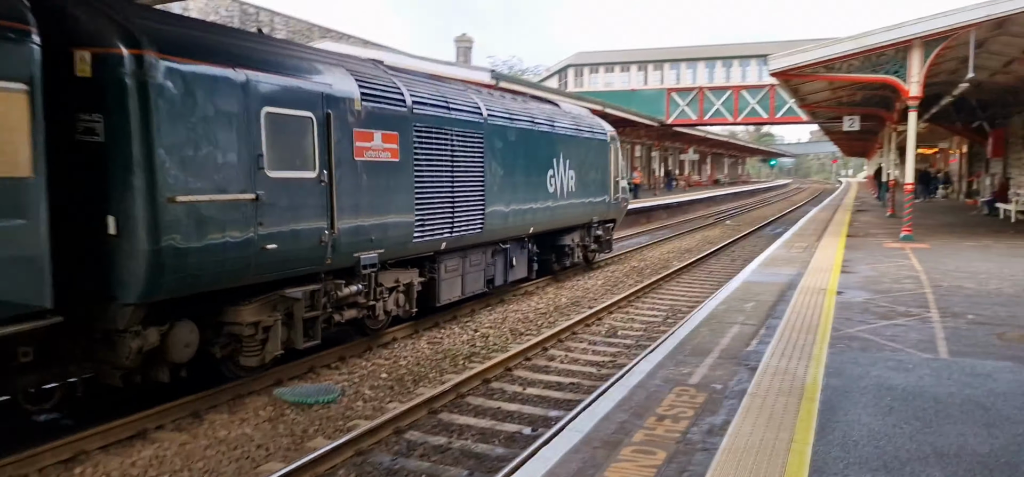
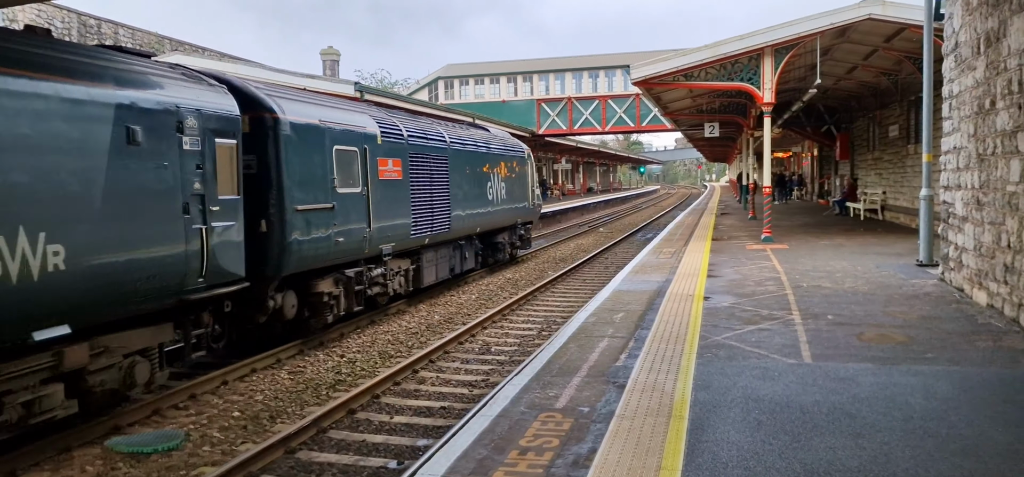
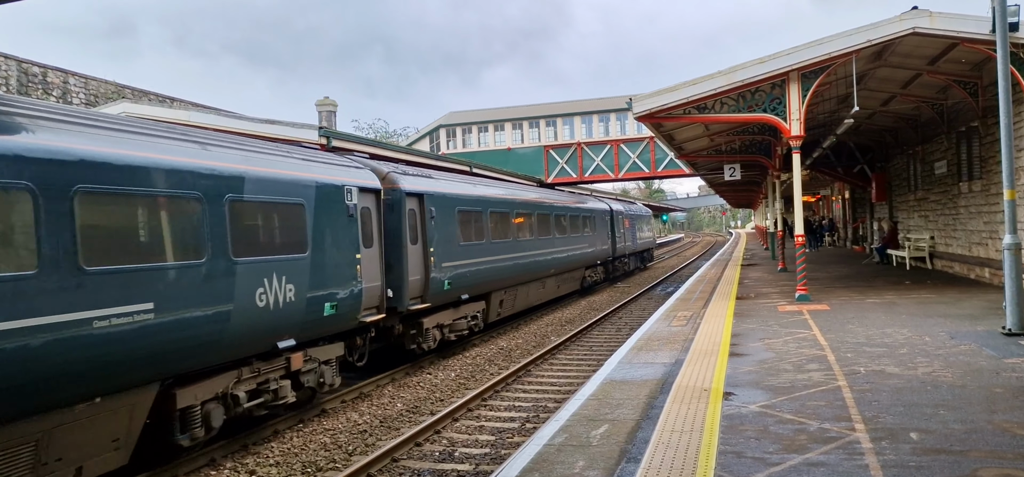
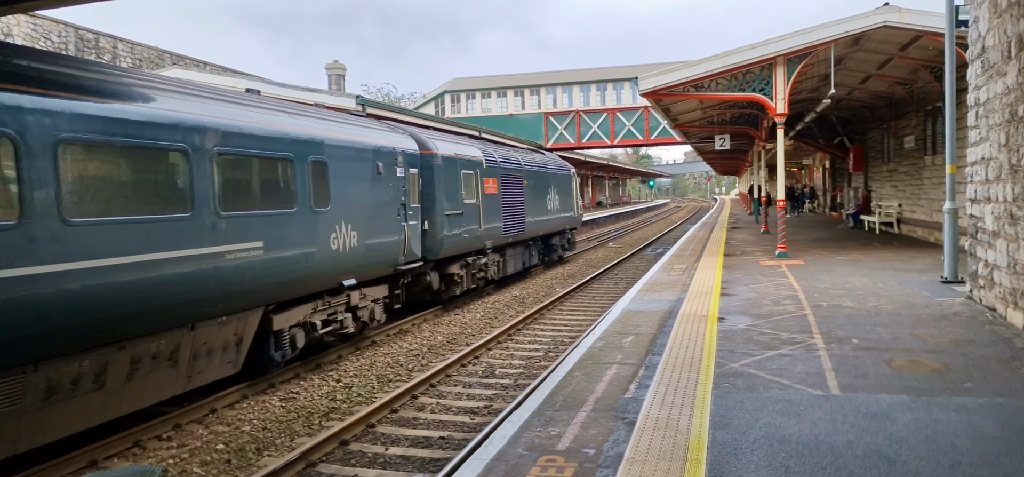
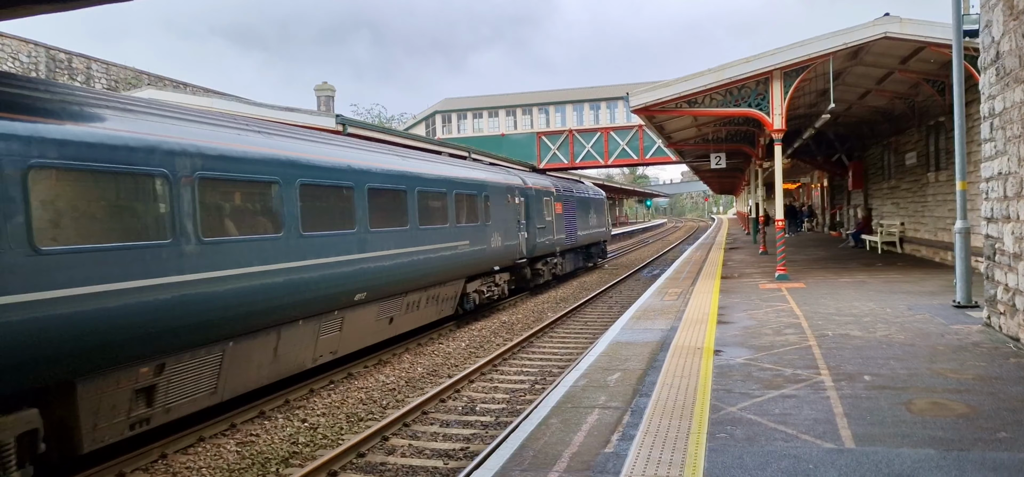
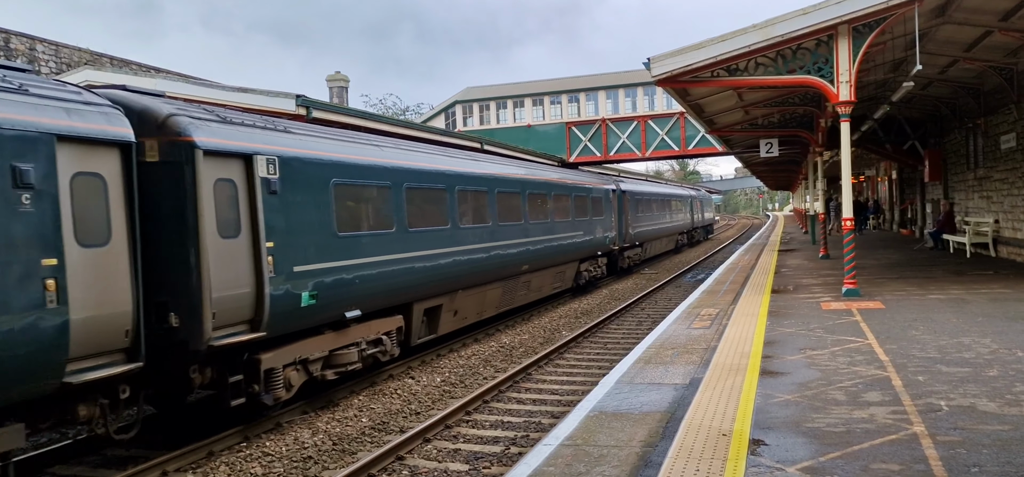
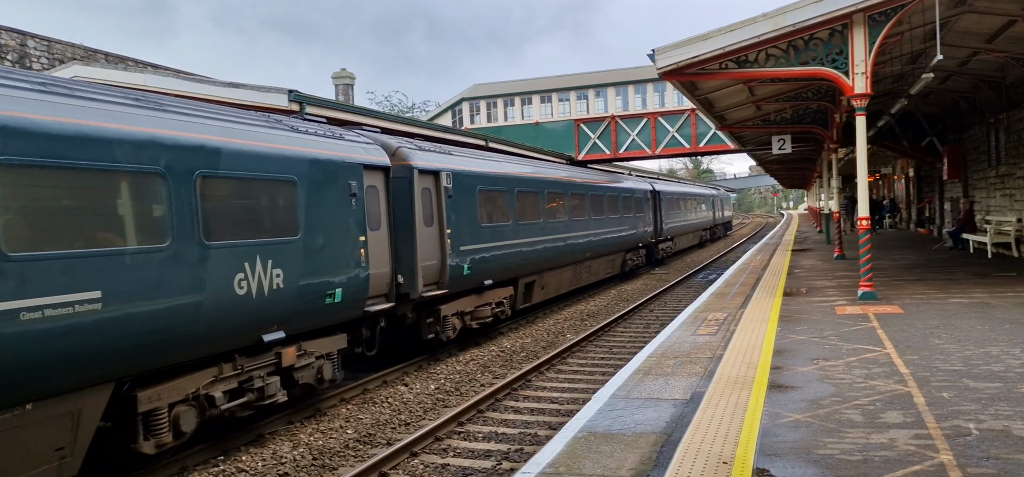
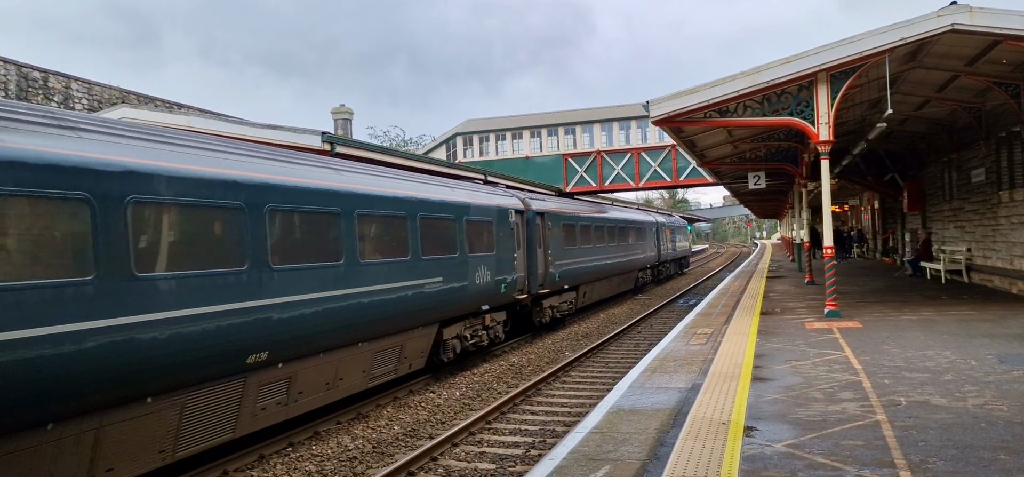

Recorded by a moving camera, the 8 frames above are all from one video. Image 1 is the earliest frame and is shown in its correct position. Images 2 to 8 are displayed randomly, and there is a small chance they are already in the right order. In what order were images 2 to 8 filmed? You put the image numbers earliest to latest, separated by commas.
2, 4, 5, 3, 8, 6, 7
